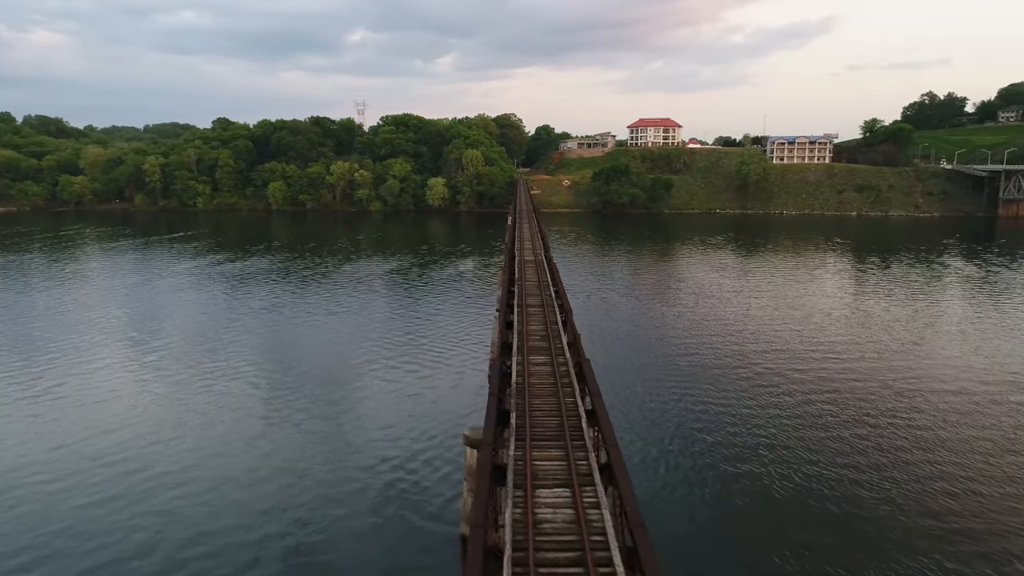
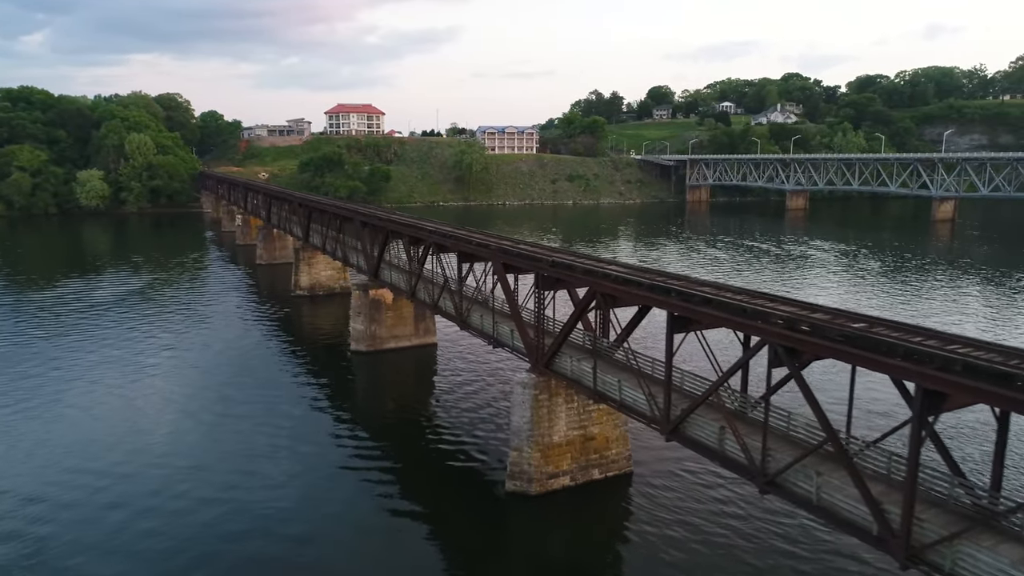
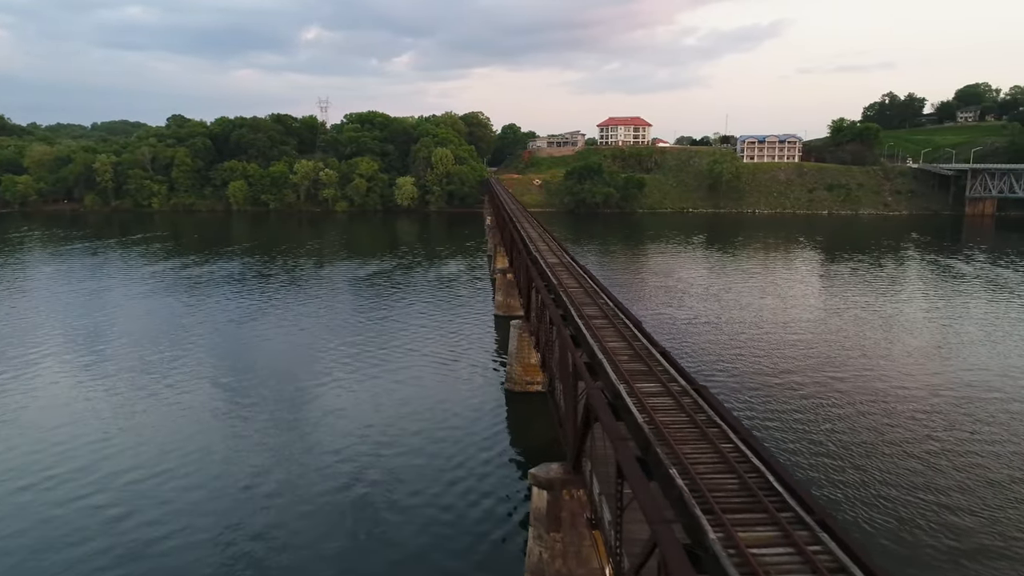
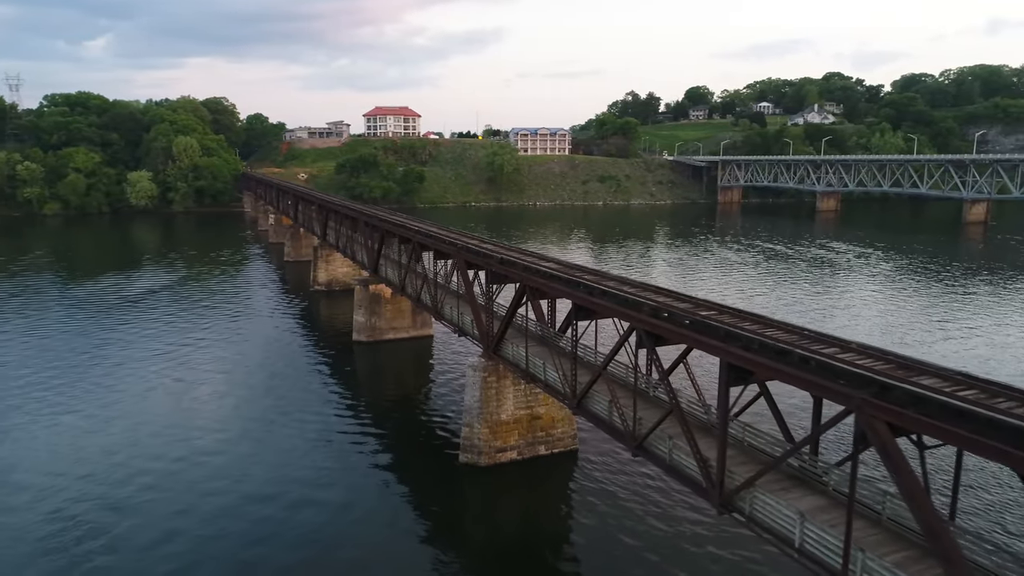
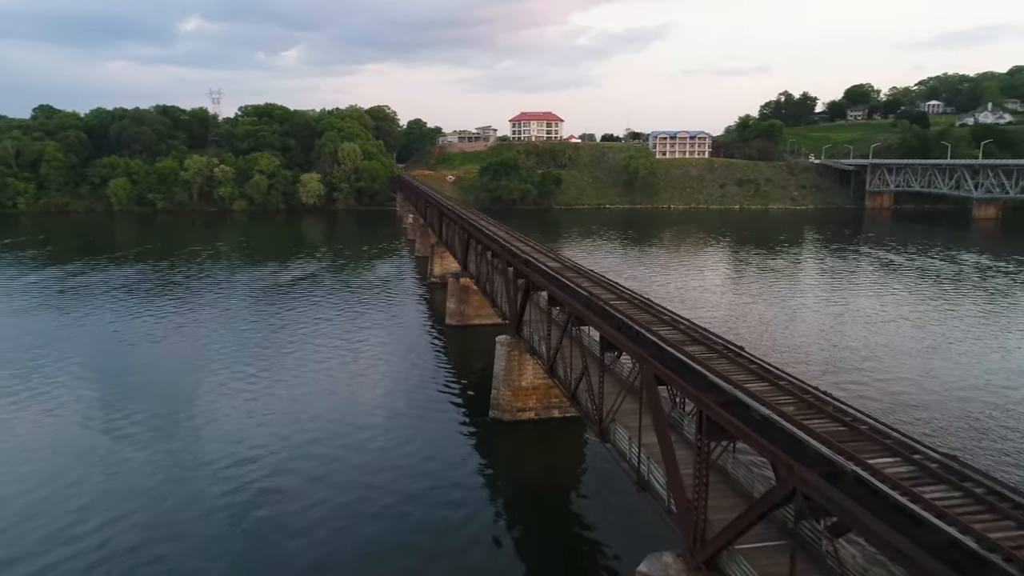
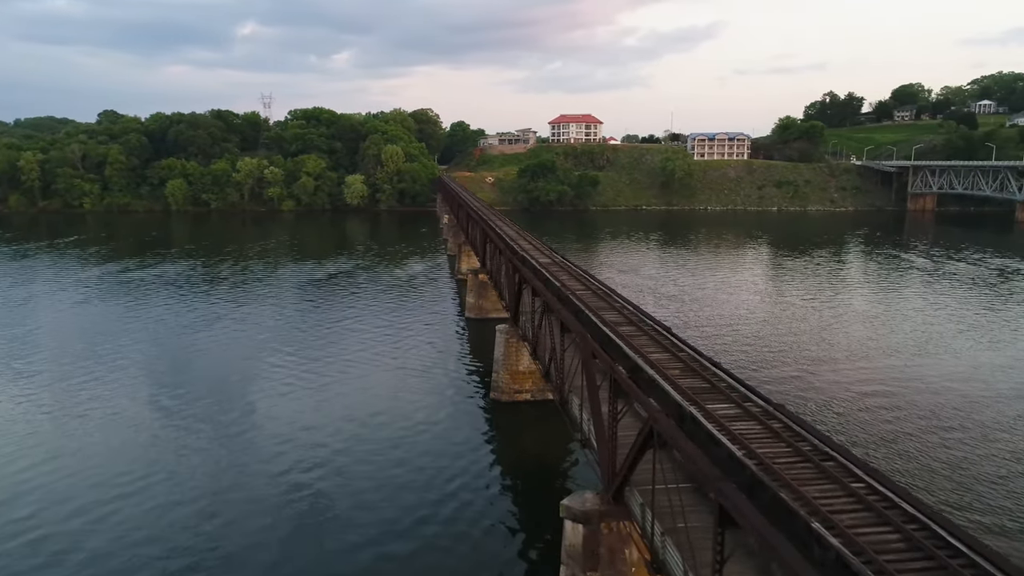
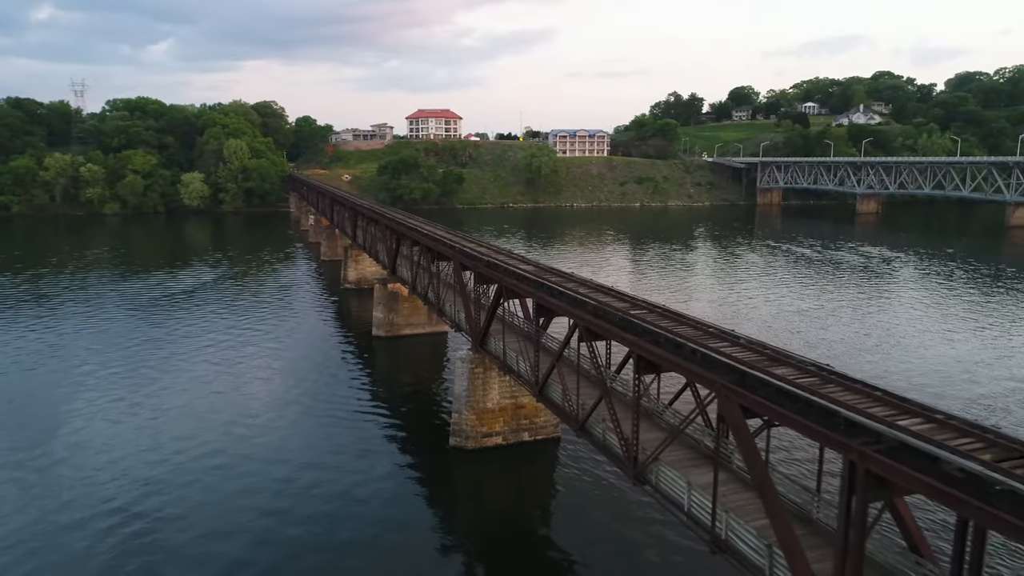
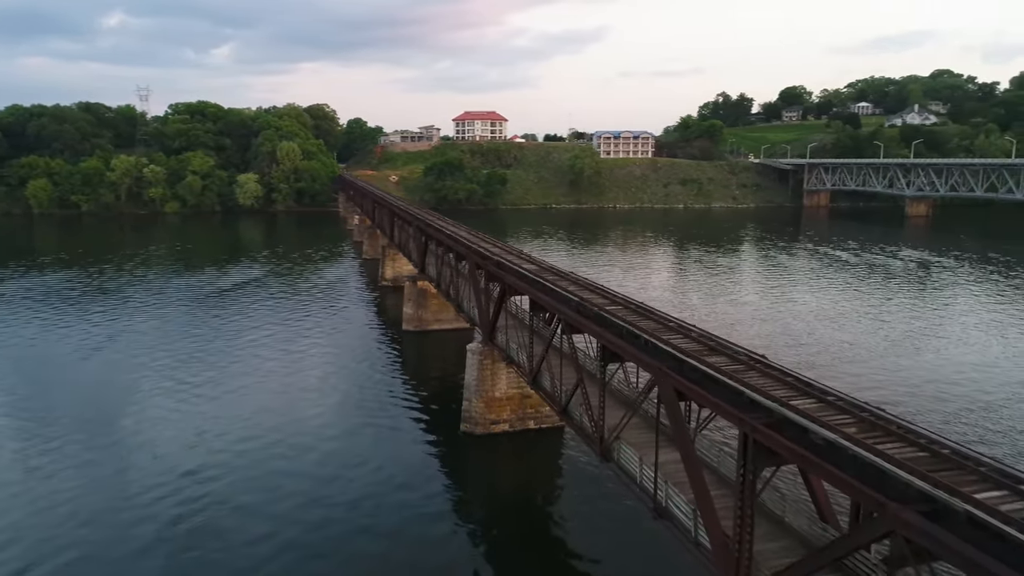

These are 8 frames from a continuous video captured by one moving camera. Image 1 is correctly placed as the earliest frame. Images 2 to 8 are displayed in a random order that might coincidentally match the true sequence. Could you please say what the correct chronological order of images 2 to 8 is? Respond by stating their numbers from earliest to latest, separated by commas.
3, 6, 5, 8, 7, 4, 2
